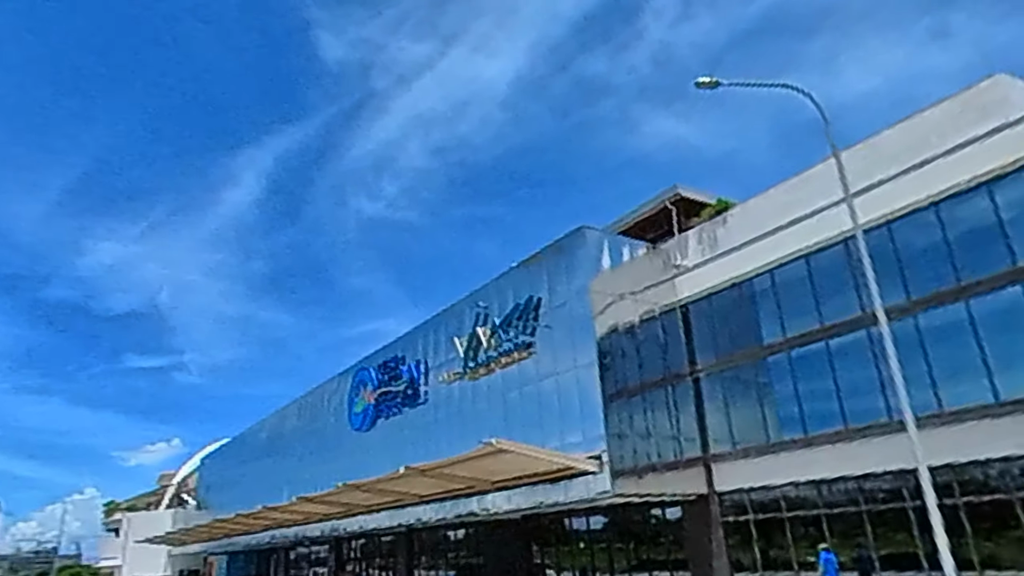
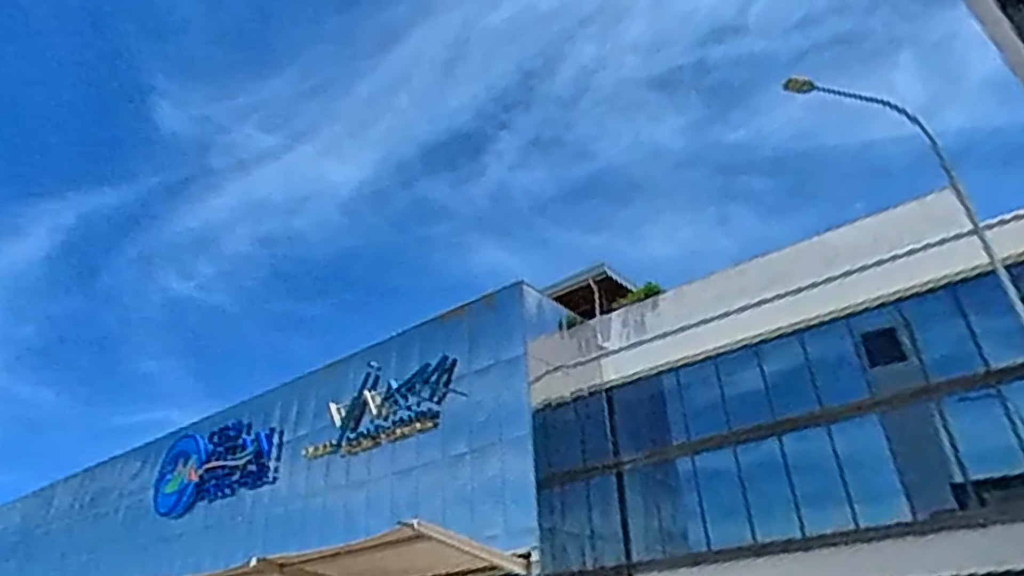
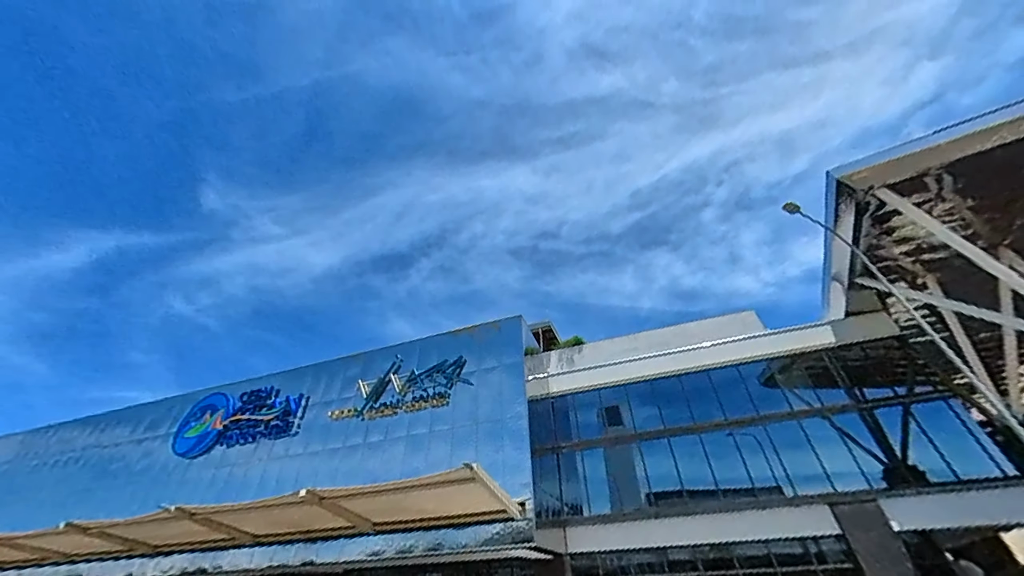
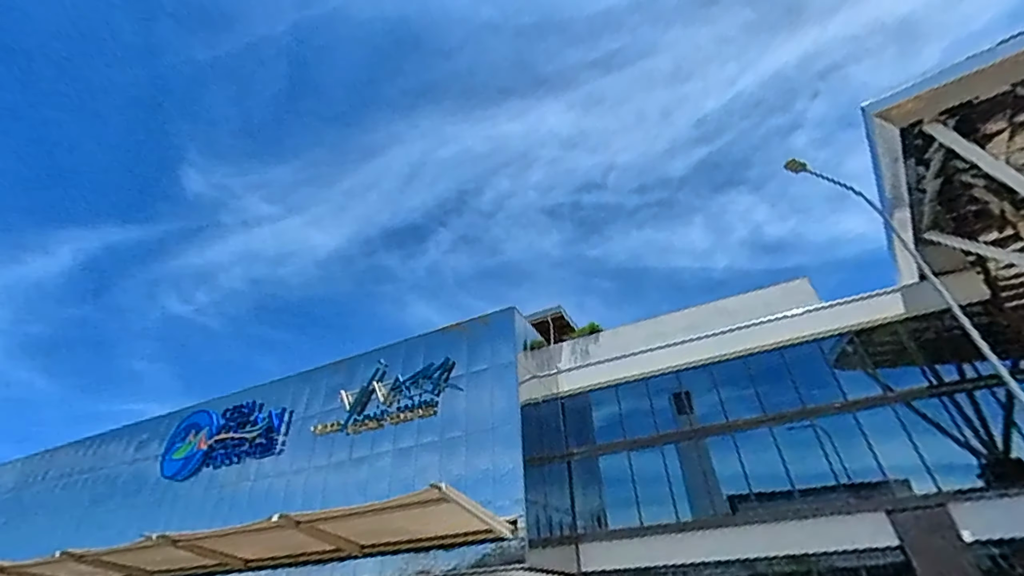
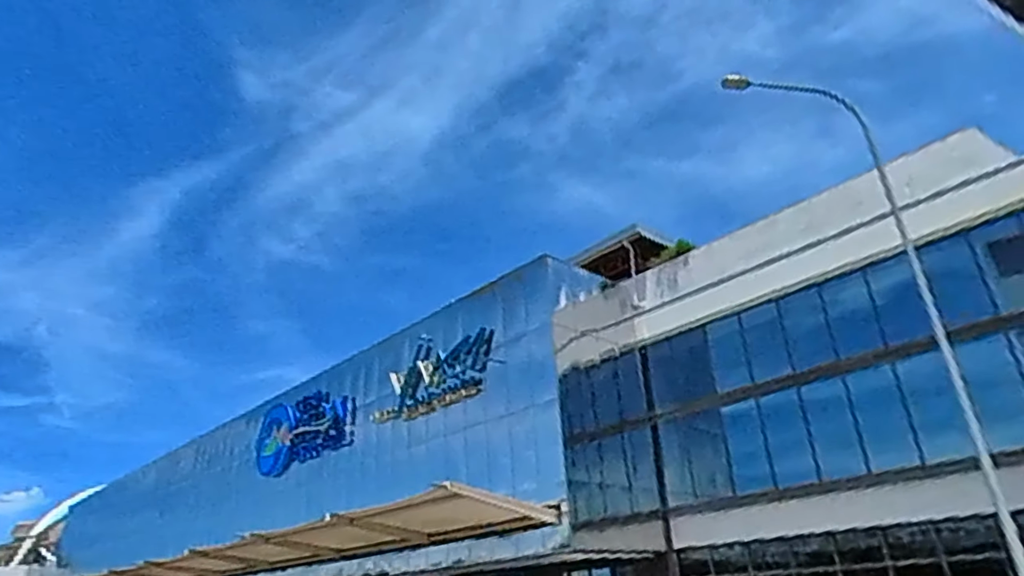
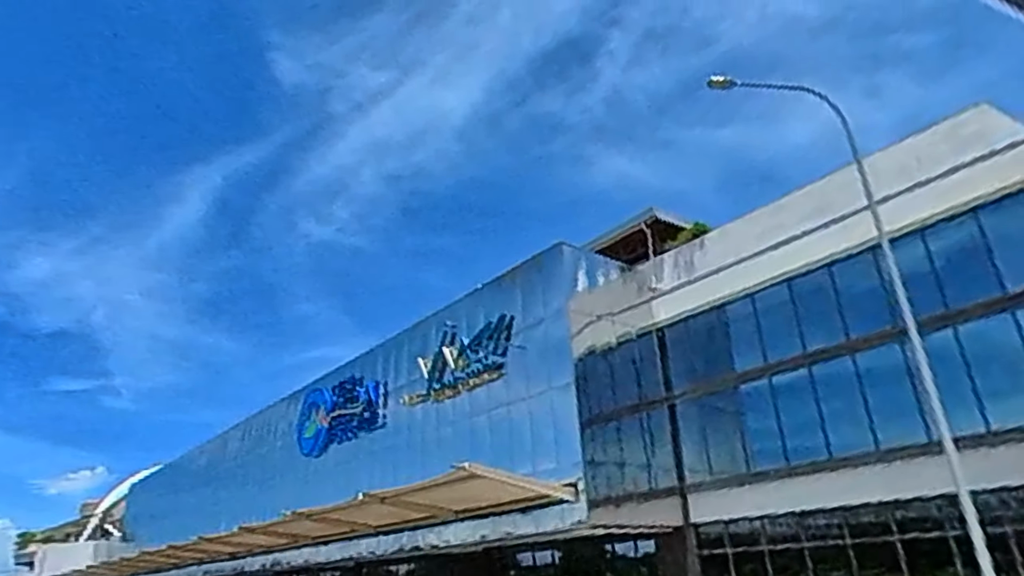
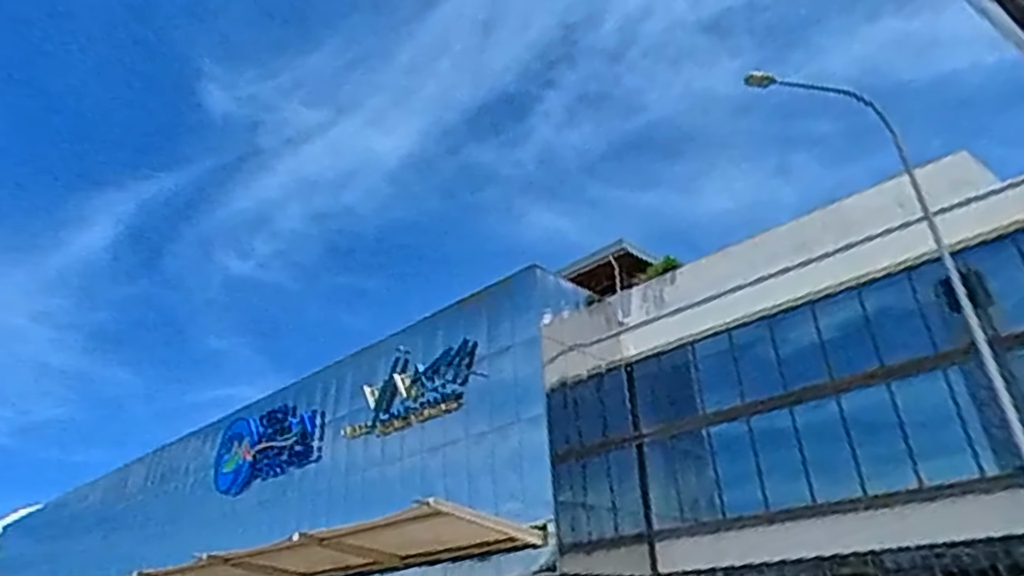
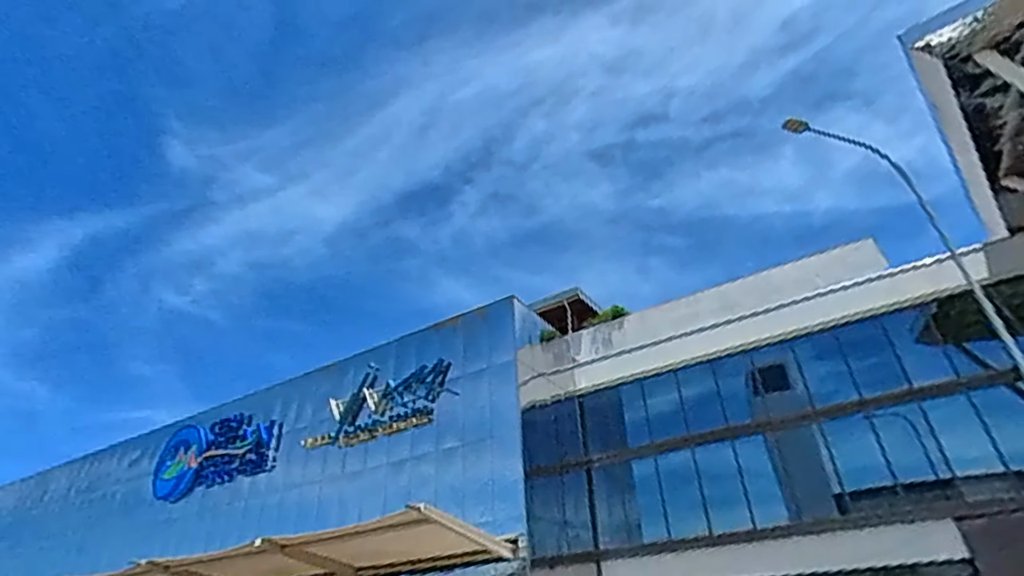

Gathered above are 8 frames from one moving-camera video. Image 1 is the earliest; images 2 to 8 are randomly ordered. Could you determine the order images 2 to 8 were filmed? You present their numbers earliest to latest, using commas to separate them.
6, 5, 7, 2, 8, 4, 3
